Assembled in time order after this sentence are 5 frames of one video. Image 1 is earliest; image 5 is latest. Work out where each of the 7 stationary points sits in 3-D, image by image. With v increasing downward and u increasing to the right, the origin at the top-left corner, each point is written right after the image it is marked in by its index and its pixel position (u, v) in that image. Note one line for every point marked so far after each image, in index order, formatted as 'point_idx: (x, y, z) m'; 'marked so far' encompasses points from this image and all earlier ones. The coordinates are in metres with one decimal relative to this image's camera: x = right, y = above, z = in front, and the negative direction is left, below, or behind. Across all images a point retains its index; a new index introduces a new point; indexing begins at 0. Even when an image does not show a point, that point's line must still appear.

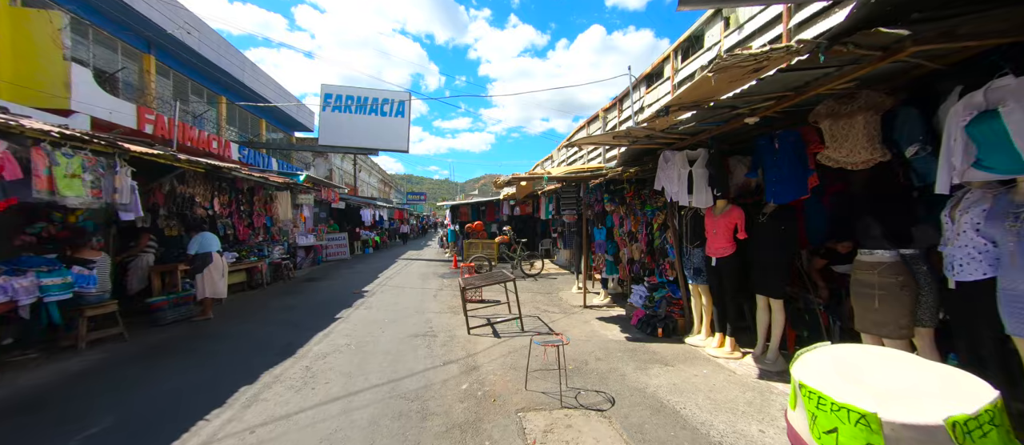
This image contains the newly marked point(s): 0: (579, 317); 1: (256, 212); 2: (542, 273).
0: (+1.1, -1.6, +6.0) m
1: (-6.0, +0.2, +8.3) m
2: (+0.9, -1.6, +10.8) m
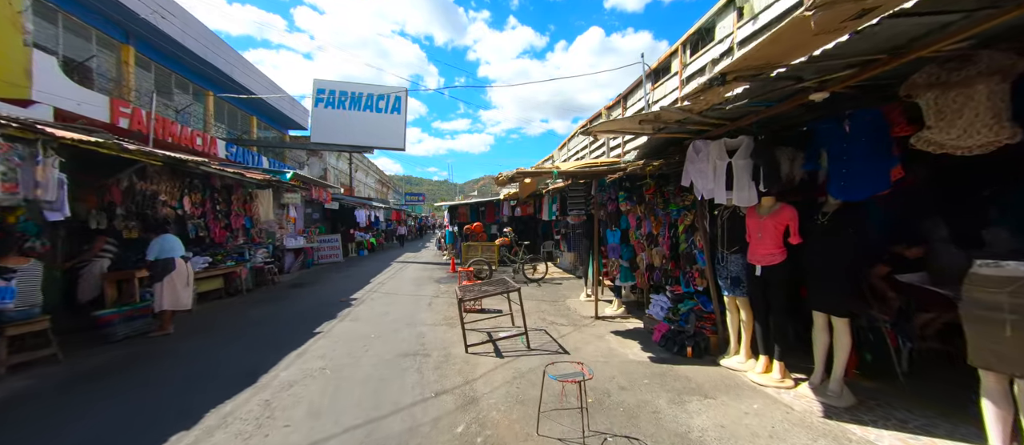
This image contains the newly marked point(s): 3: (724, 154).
0: (+1.2, -1.6, +5.3) m
1: (-5.9, +0.2, +7.6) m
2: (+0.9, -1.6, +10.1) m
3: (+2.2, +0.7, +3.7) m
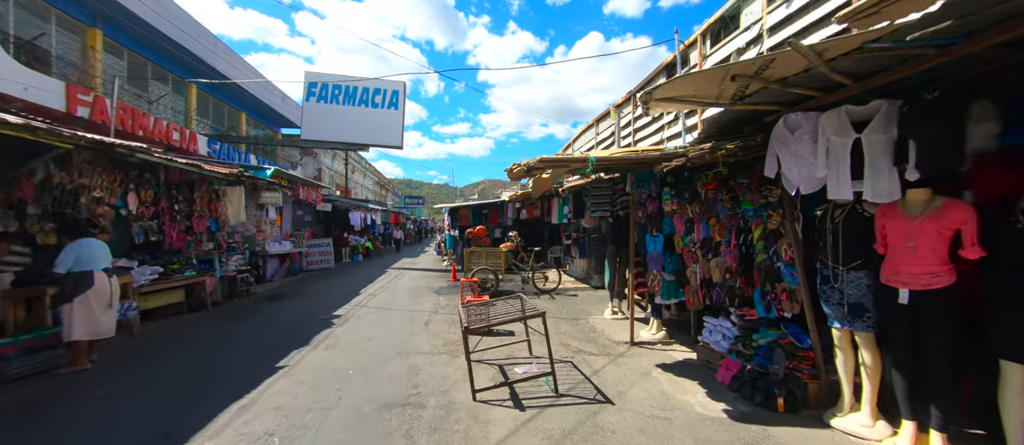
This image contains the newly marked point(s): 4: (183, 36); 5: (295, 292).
0: (+1.4, -1.7, +4.2) m
1: (-5.7, +0.2, +6.5) m
2: (+1.2, -1.7, +9.0) m
3: (+2.4, +0.7, +2.6) m
4: (-11.0, +6.3, +12.0) m
5: (-5.4, -1.7, +8.8) m
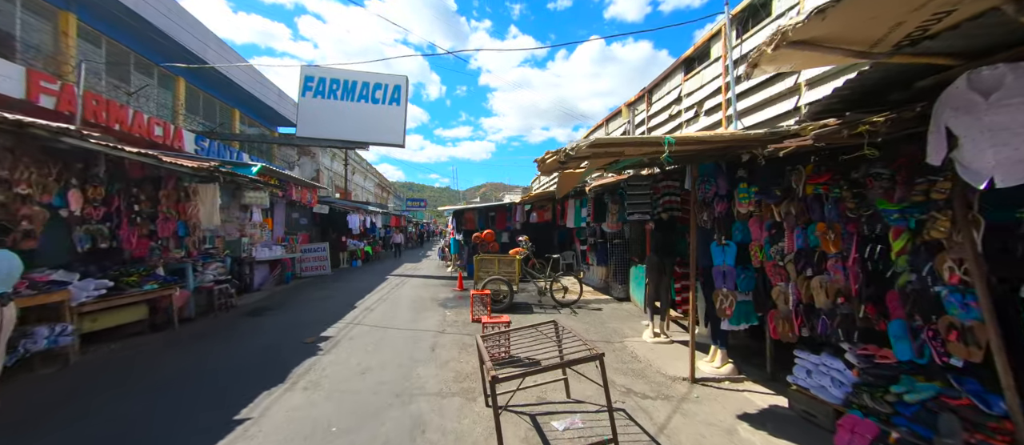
0: (+1.7, -1.7, +3.2) m
1: (-5.4, +0.1, +5.5) m
2: (+1.5, -1.8, +7.9) m
3: (+2.7, +0.7, +1.6) m
4: (-10.6, +6.2, +11.2) m
5: (-5.0, -1.8, +7.9) m
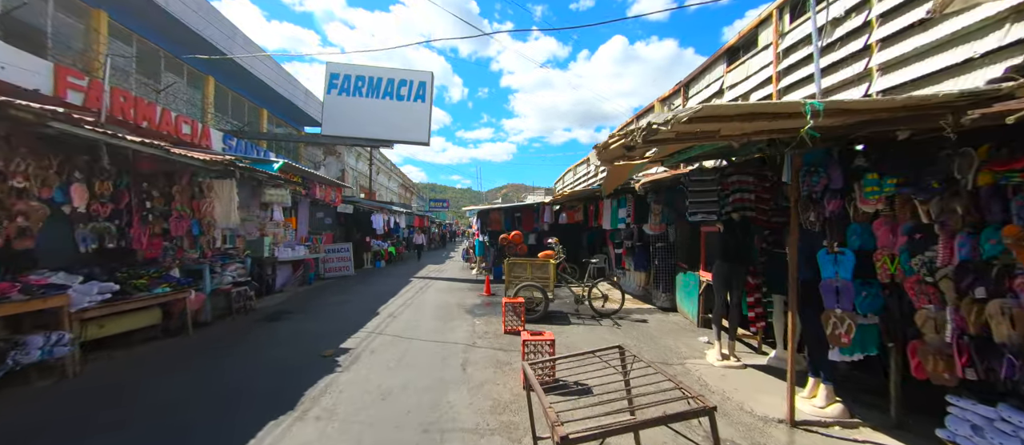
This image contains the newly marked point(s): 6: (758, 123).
0: (+2.1, -1.7, +2.4) m
1: (-4.8, +0.2, +5.2) m
2: (+2.2, -1.8, +7.2) m
3: (+3.1, +0.6, +0.8) m
4: (-9.7, +6.2, +11.1) m
5: (-4.4, -1.8, +7.5) m
6: (+1.5, +0.6, +2.2) m
